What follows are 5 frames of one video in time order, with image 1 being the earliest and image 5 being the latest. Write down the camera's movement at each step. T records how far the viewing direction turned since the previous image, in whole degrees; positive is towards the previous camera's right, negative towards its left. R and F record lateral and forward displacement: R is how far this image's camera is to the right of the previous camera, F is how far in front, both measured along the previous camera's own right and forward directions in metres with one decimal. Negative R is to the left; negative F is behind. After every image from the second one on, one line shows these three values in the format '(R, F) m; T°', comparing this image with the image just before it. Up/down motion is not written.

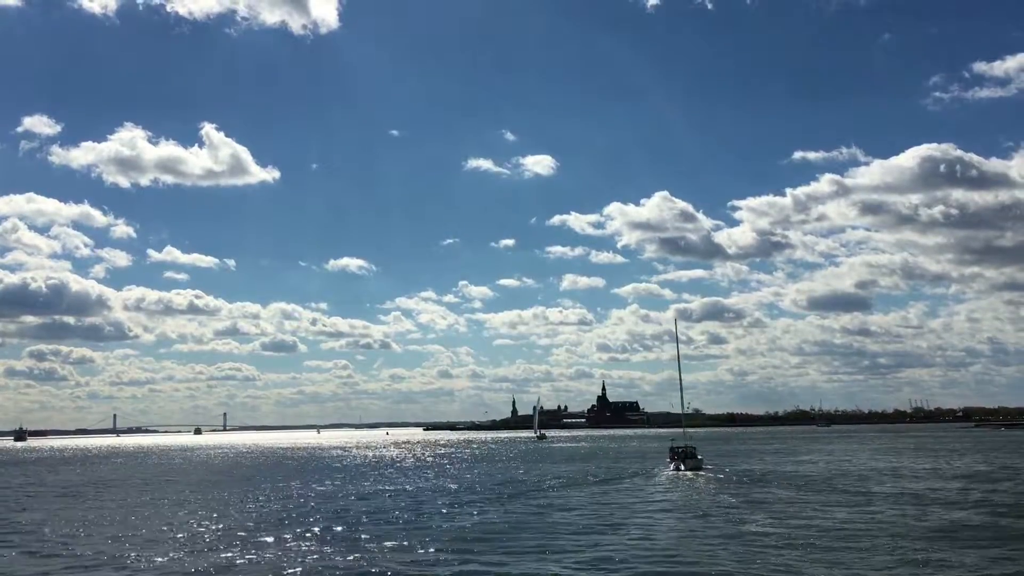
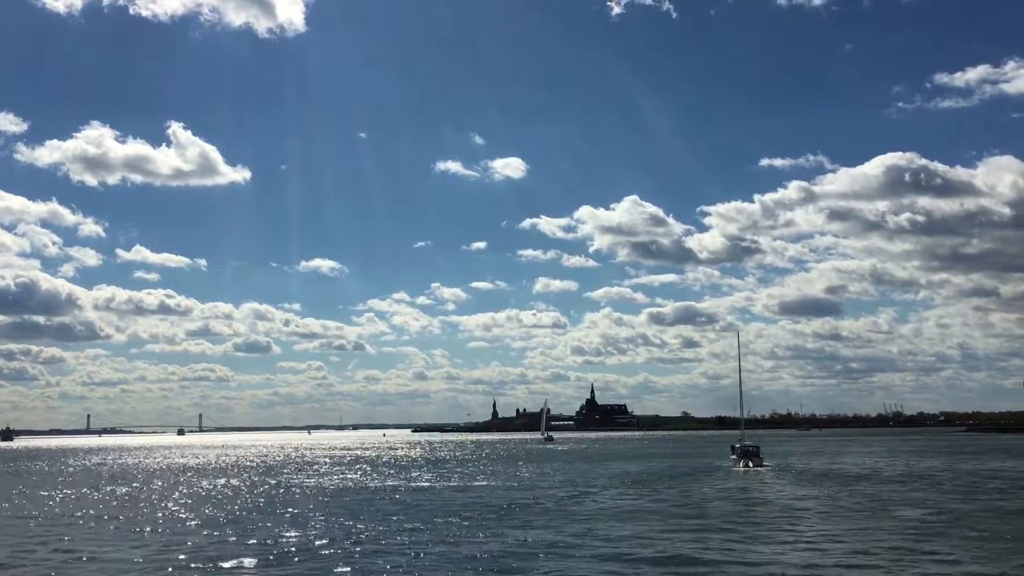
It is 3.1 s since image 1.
(-1.7, +0.9) m; +2°
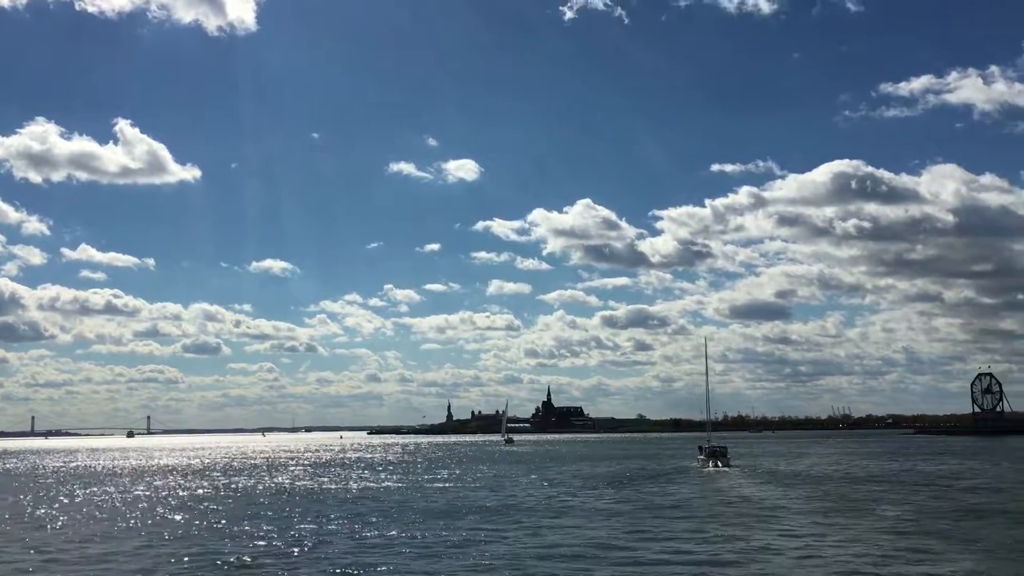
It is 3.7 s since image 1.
(-0.4, -0.2) m; +3°
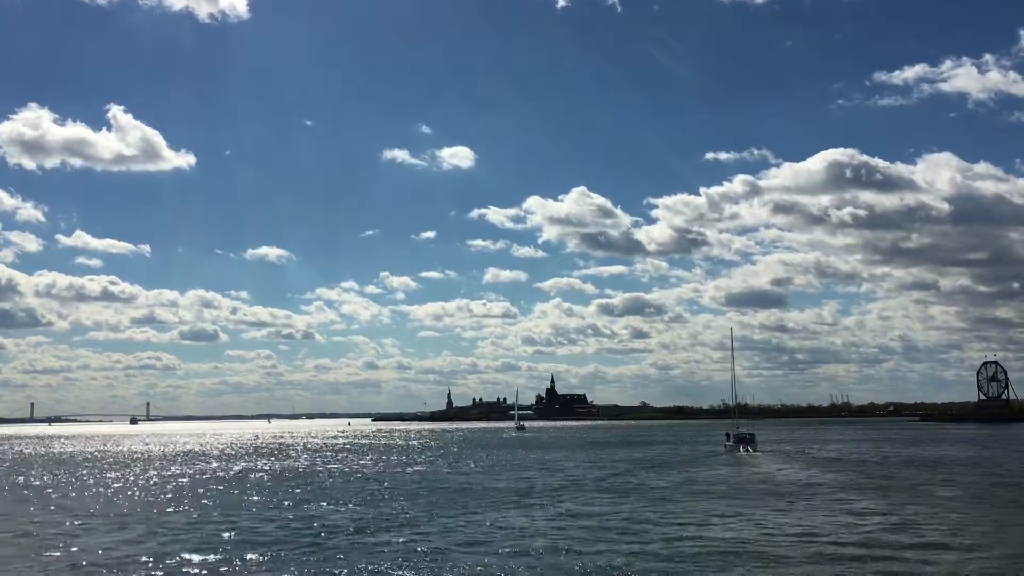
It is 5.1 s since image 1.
(-0.8, +0.5) m; 0°
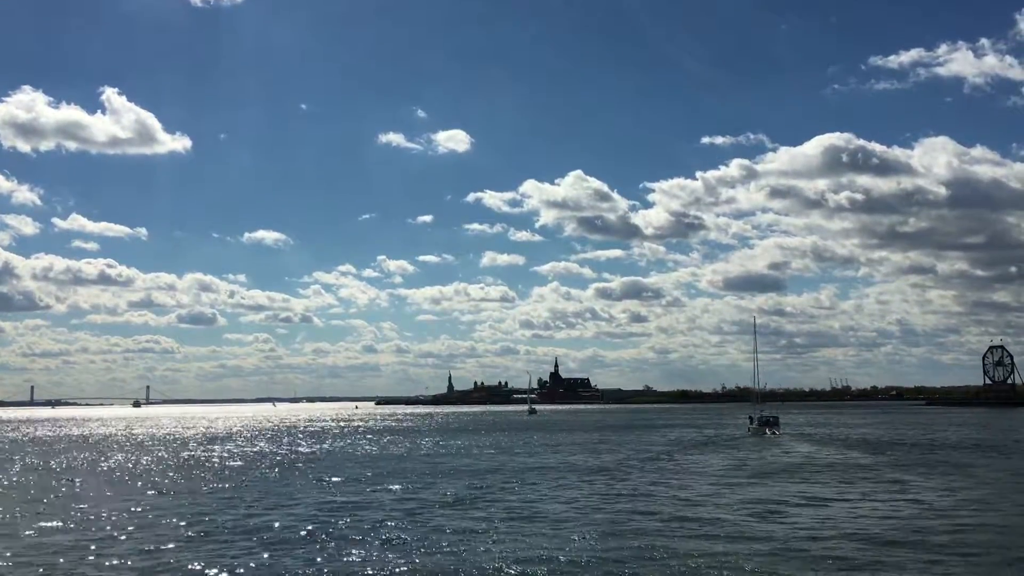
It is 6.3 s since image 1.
(-0.7, +0.7) m; 0°
